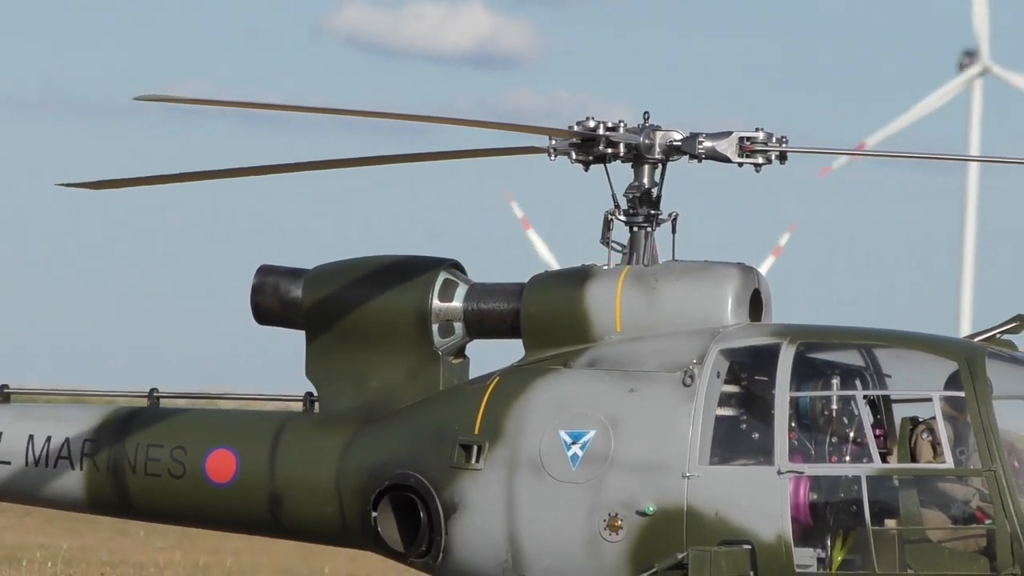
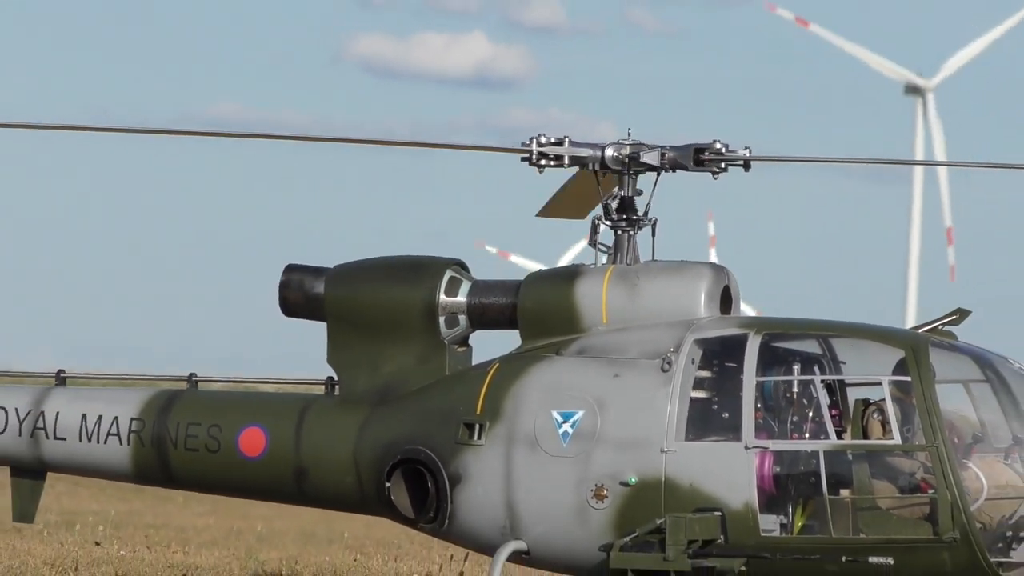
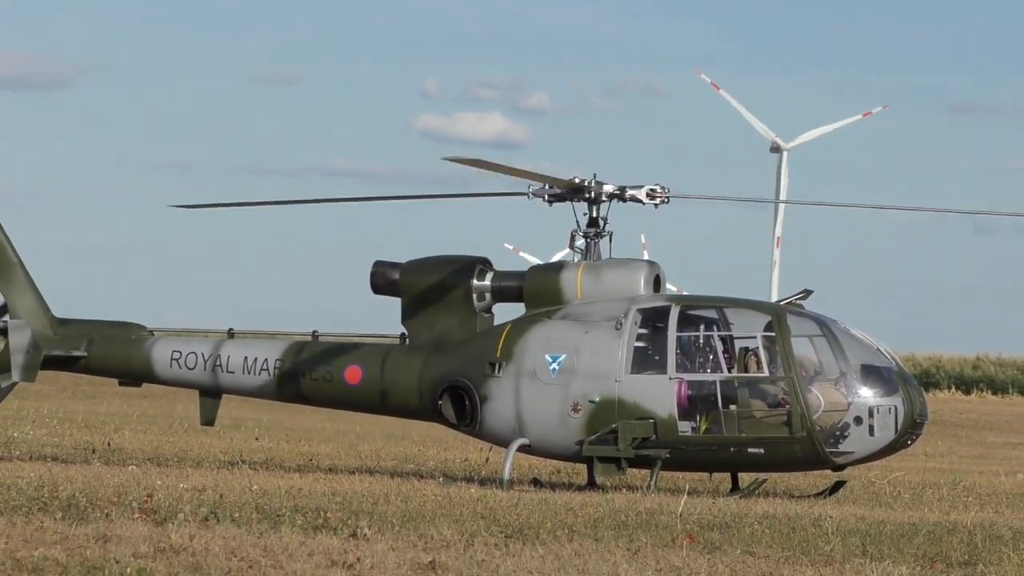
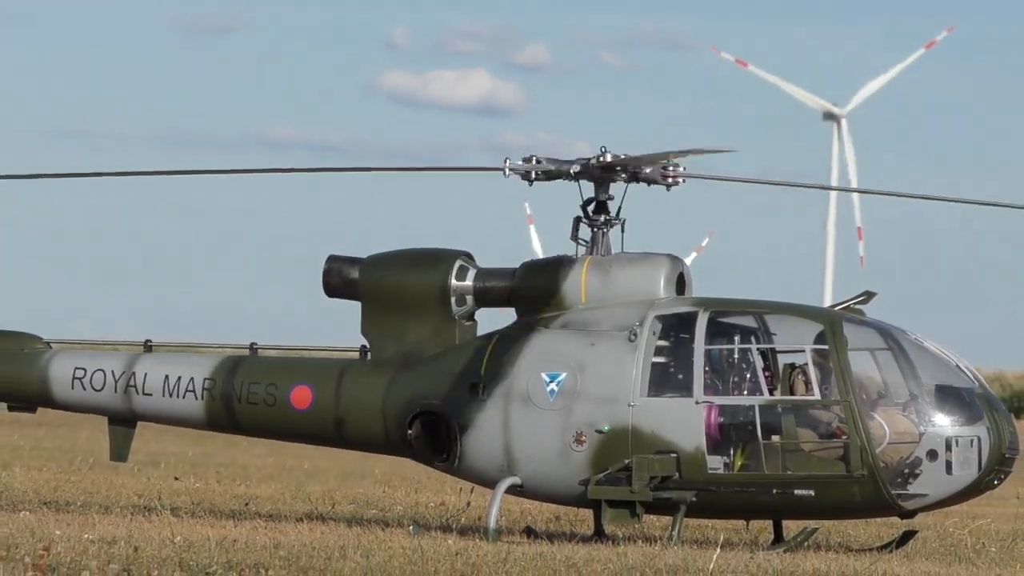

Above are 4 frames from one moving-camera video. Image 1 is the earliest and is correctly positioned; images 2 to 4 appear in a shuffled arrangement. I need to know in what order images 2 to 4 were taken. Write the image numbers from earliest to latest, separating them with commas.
2, 4, 3
